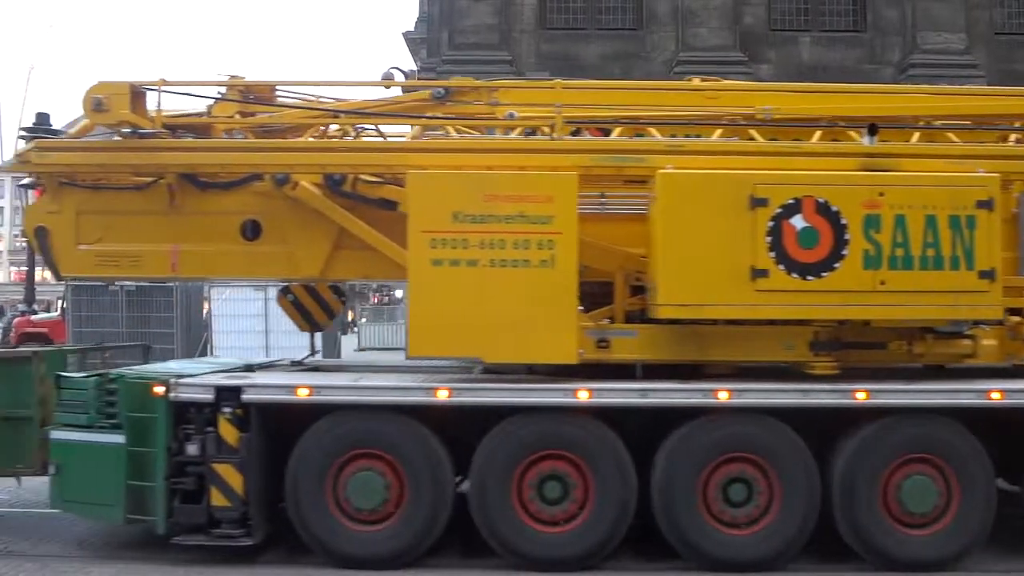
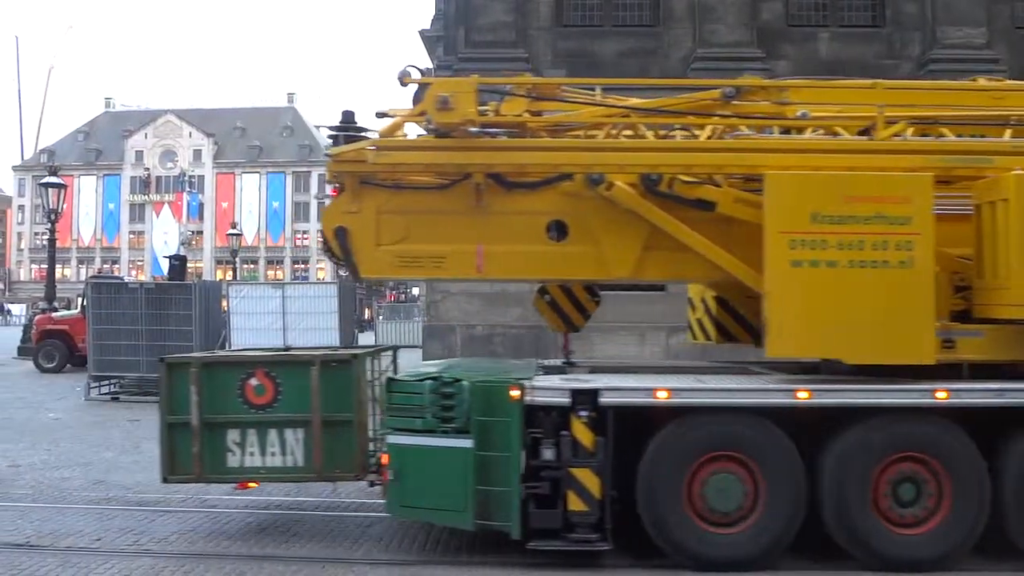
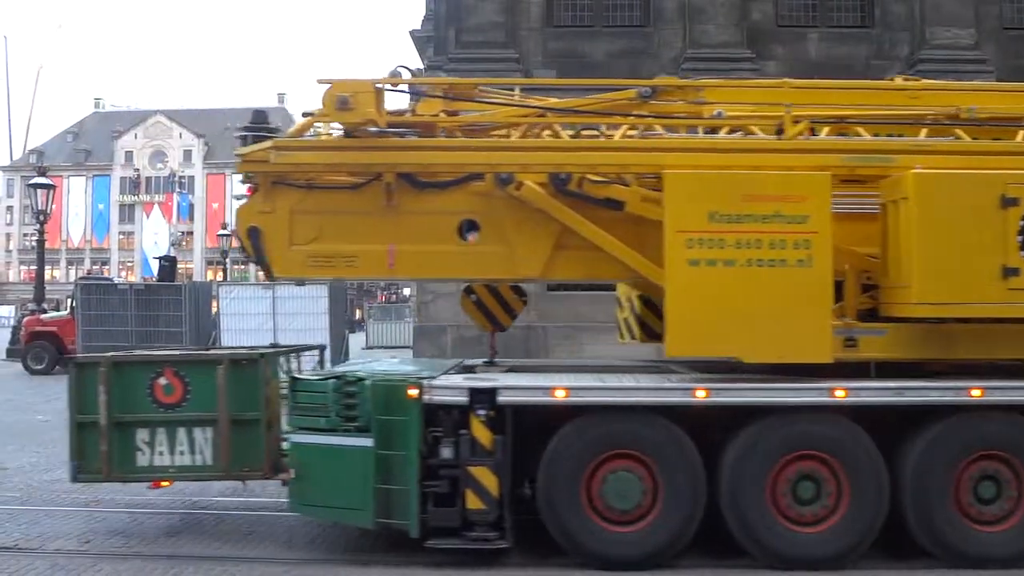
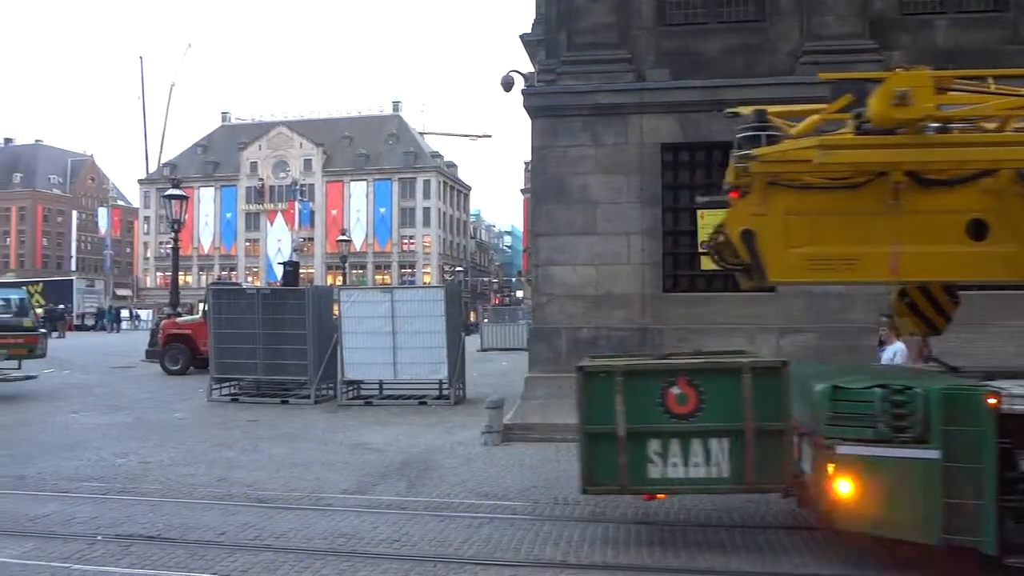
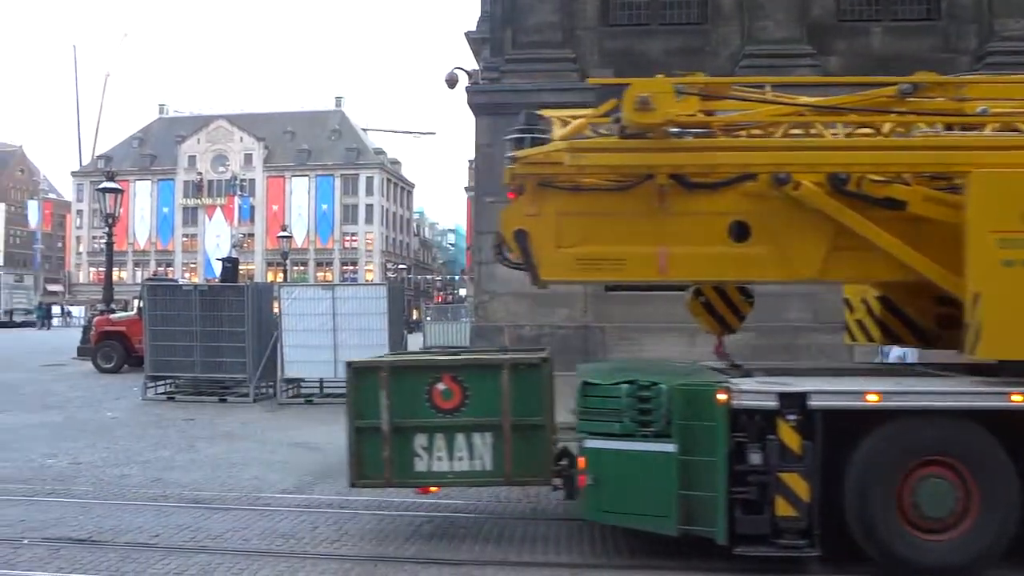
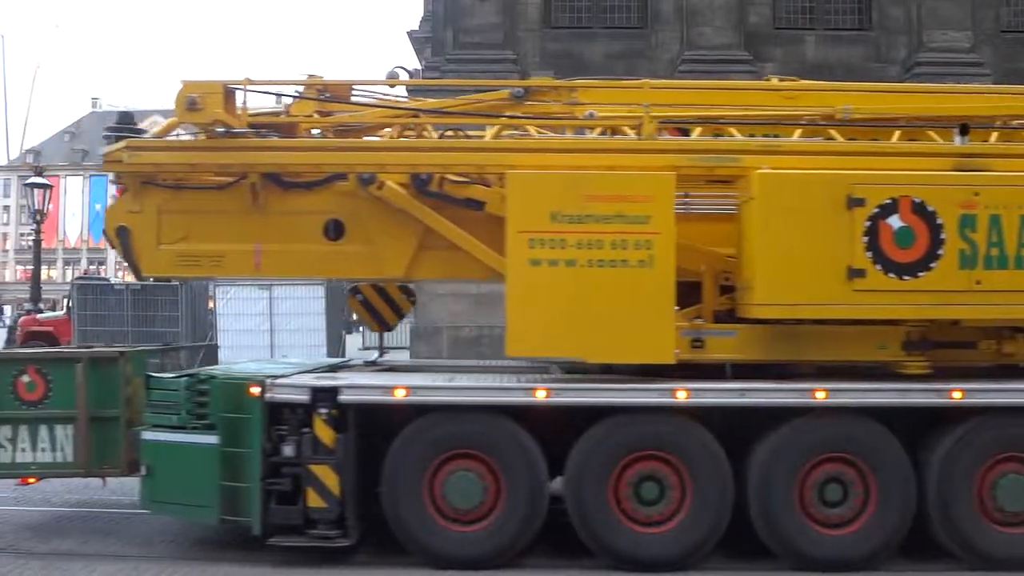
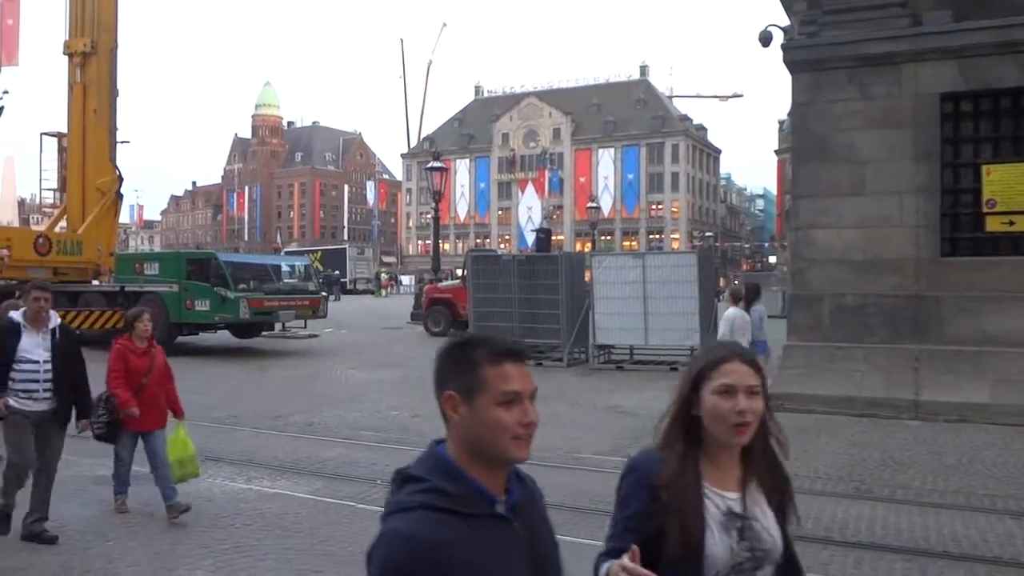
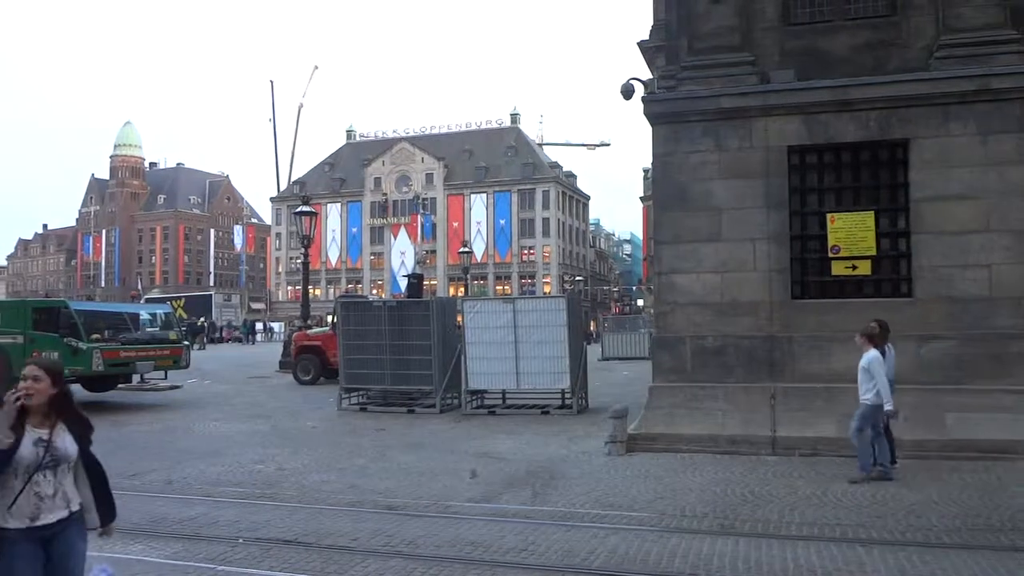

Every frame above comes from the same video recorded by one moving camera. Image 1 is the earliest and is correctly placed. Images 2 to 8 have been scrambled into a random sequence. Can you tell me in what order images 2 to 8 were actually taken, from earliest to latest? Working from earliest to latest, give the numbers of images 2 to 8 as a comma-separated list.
6, 3, 2, 5, 4, 8, 7
